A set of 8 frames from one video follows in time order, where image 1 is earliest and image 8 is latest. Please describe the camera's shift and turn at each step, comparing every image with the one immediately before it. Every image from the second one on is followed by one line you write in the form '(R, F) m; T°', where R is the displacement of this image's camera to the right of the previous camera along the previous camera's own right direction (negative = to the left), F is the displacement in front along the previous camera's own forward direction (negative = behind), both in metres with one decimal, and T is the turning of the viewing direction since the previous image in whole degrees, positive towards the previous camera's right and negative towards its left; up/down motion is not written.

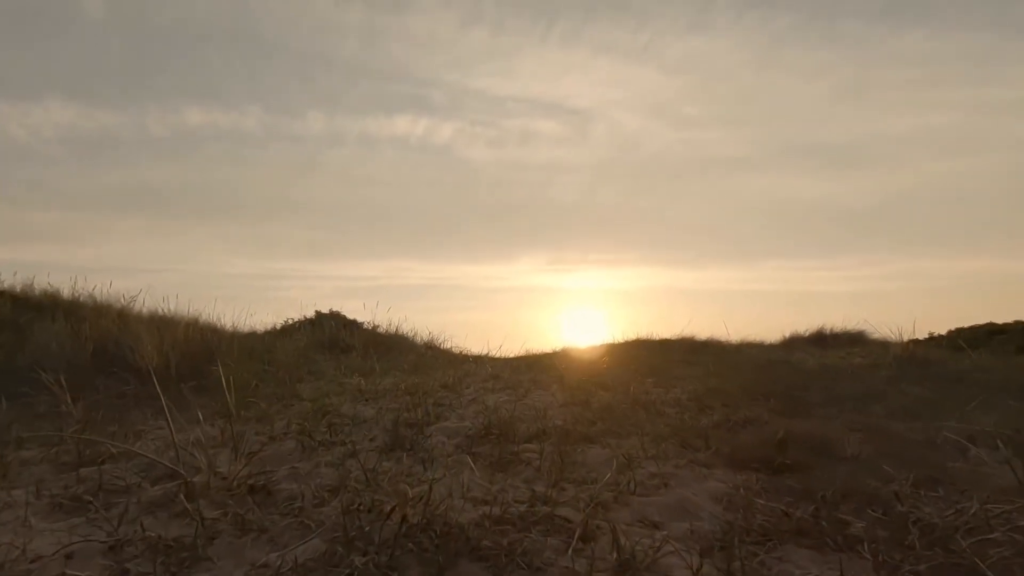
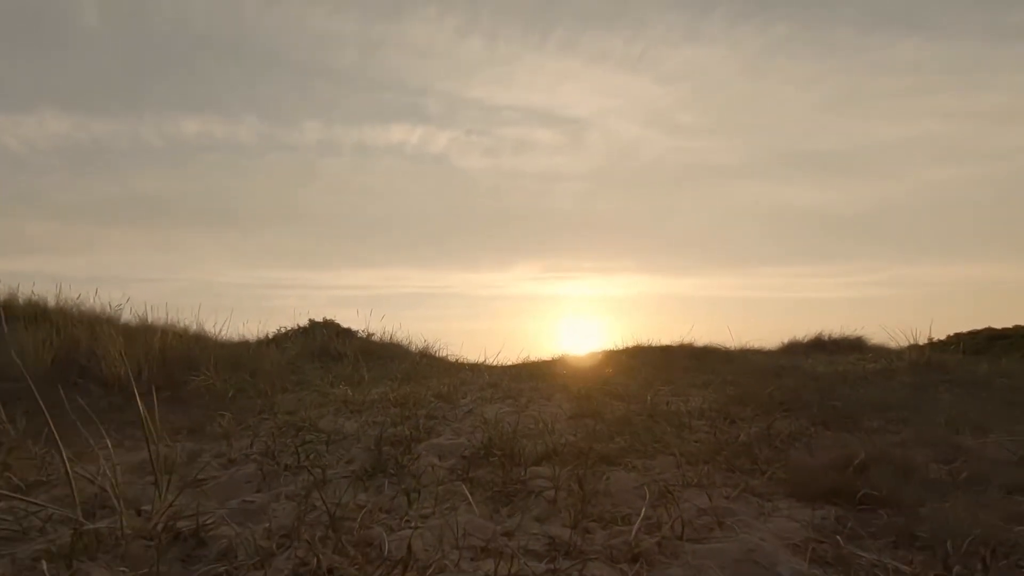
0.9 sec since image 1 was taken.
(0.0, +0.8) m; 0°
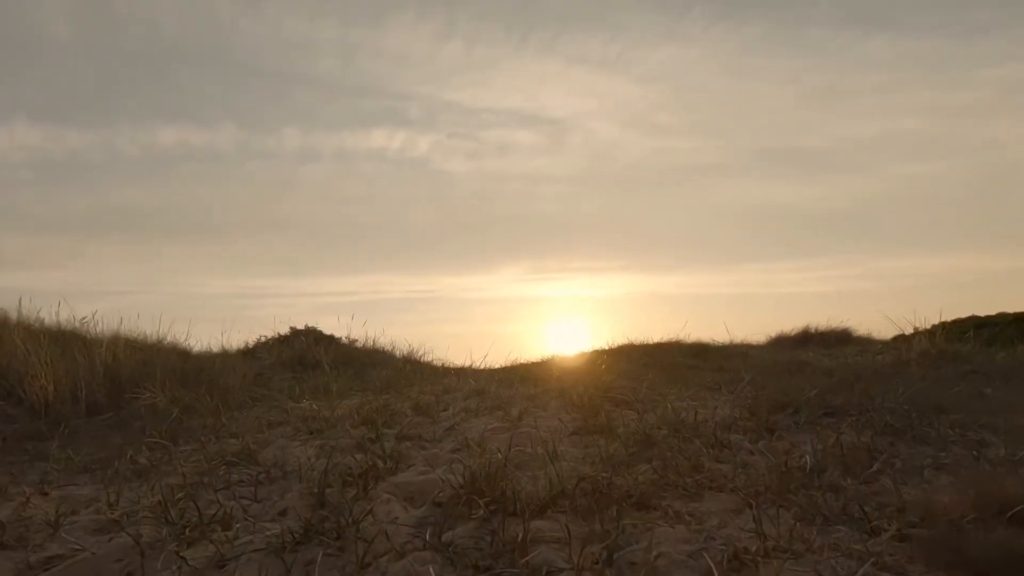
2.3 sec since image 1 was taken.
(0.0, +1.1) m; +1°
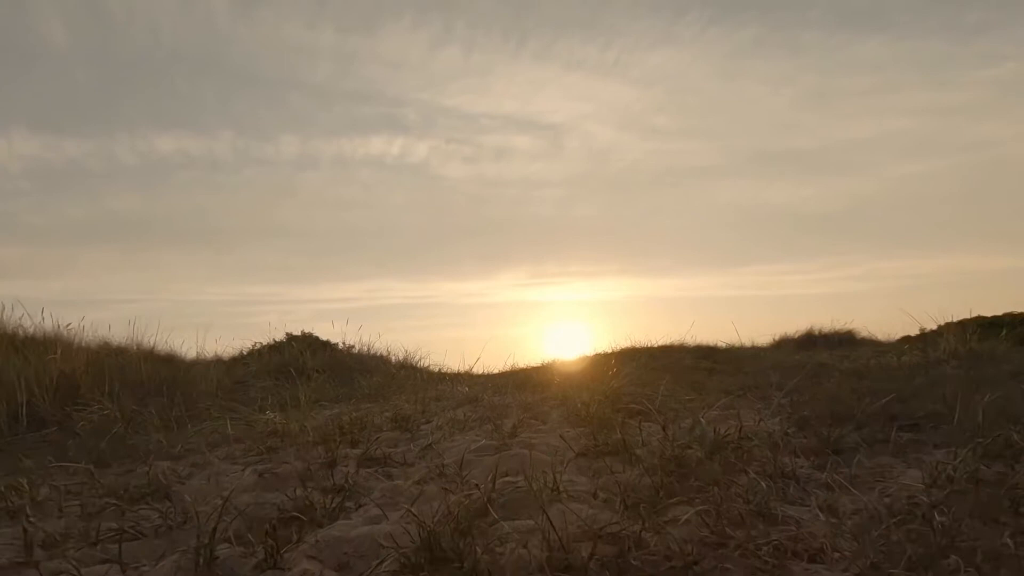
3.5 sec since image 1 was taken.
(+0.1, +1.0) m; 0°
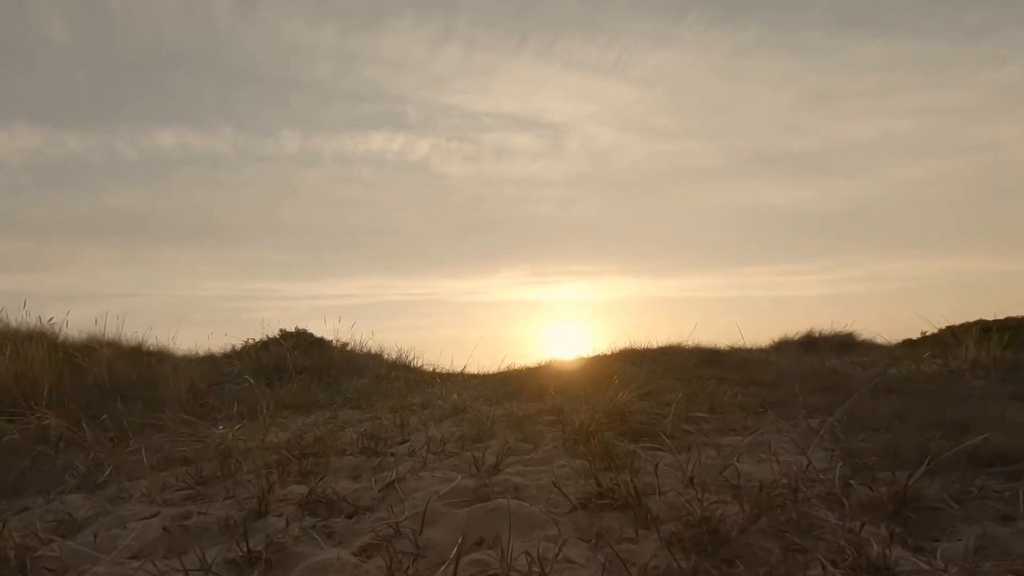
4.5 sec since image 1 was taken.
(+0.1, +0.9) m; 0°
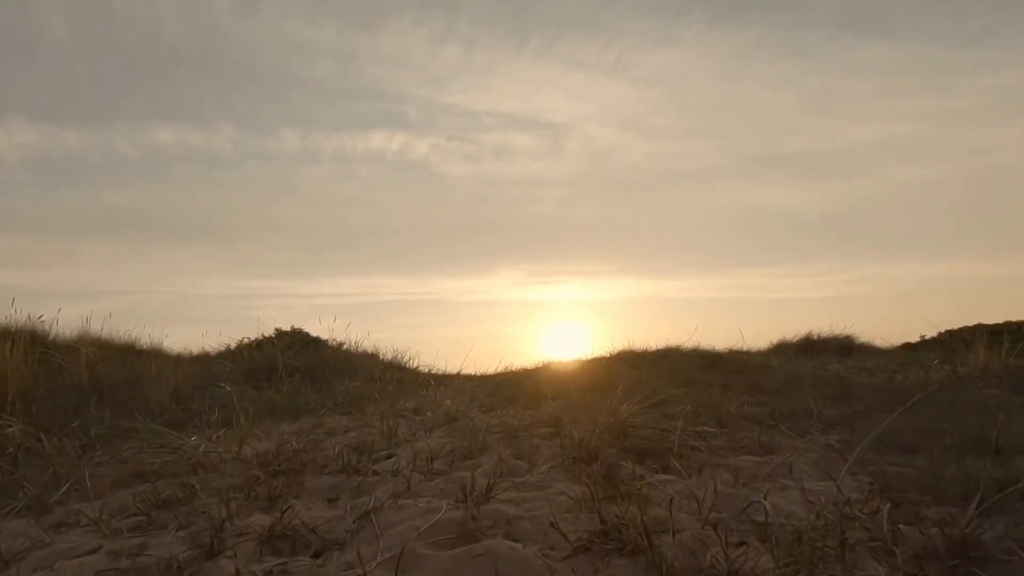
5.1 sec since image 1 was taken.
(0.0, +0.4) m; 0°
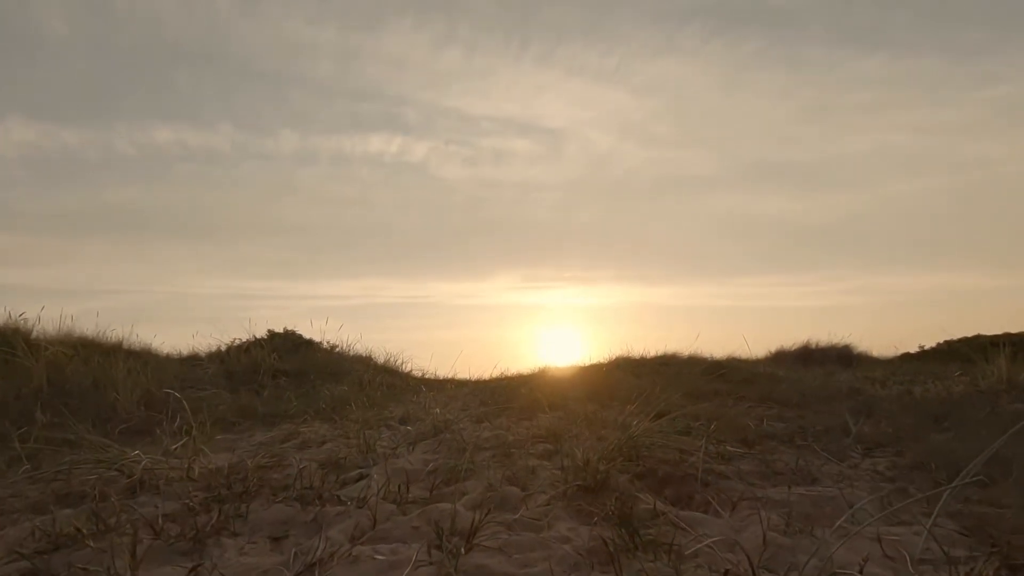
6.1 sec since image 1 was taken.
(0.0, +0.8) m; 0°
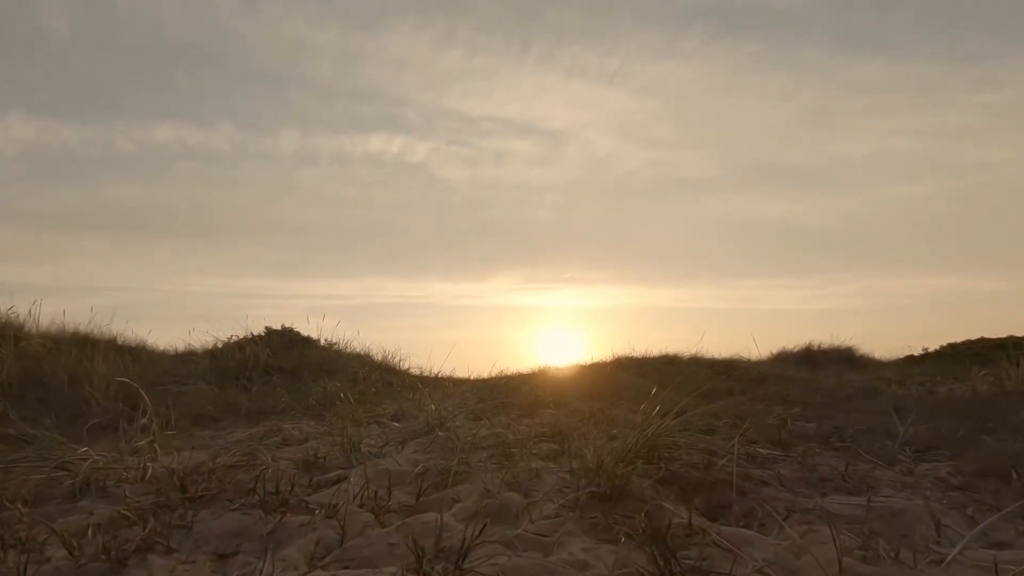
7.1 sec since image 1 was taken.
(0.0, +0.6) m; 0°
